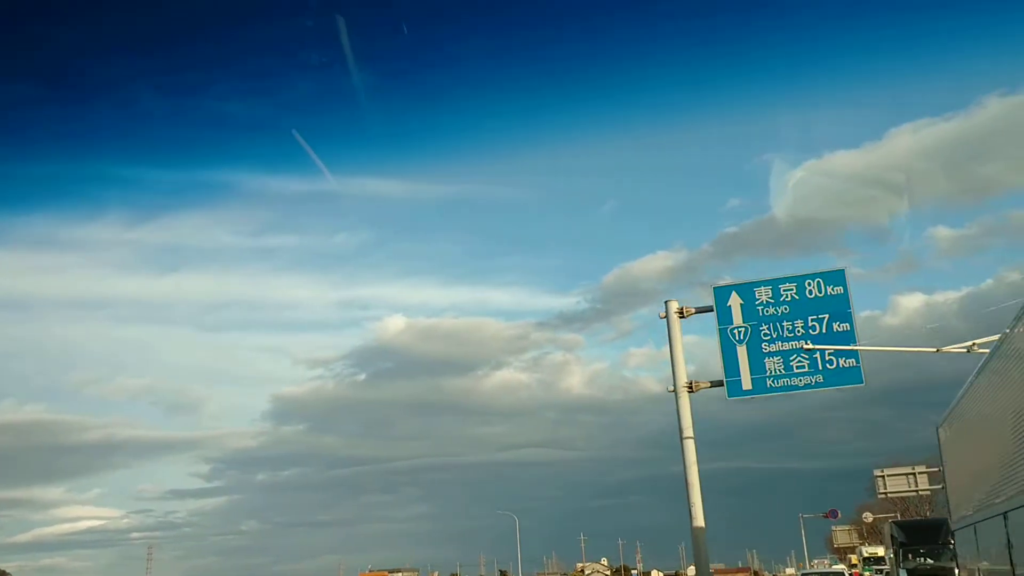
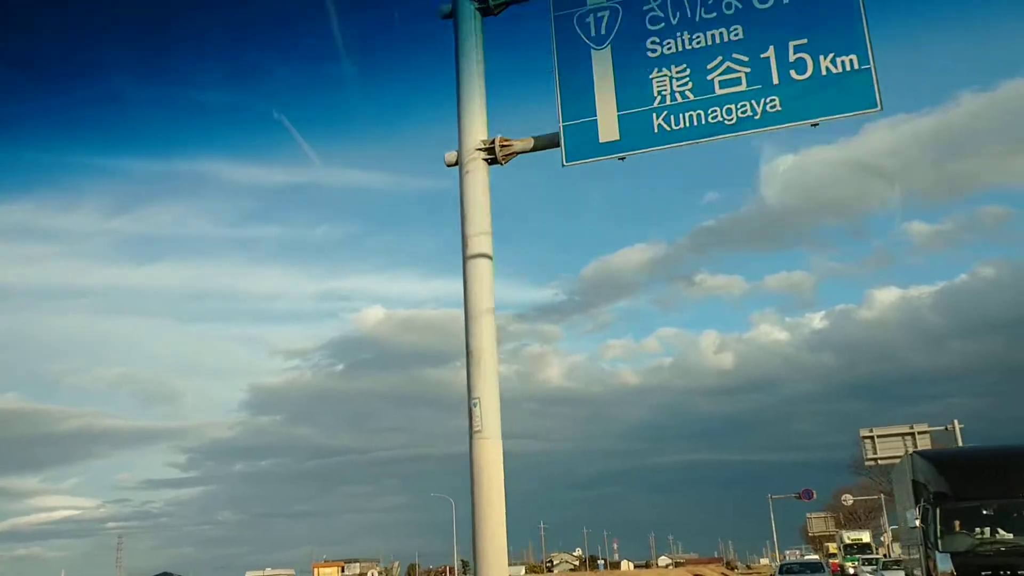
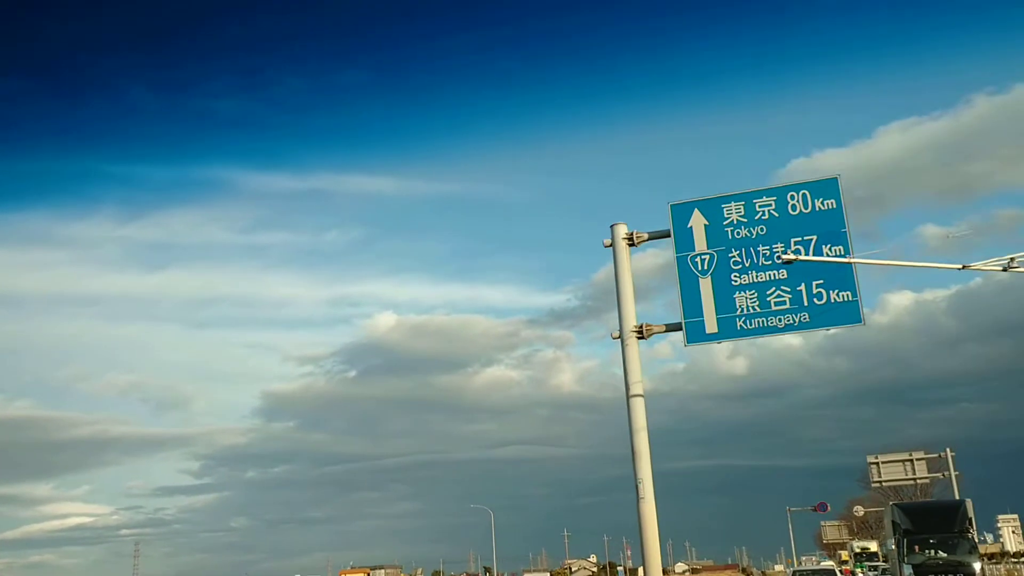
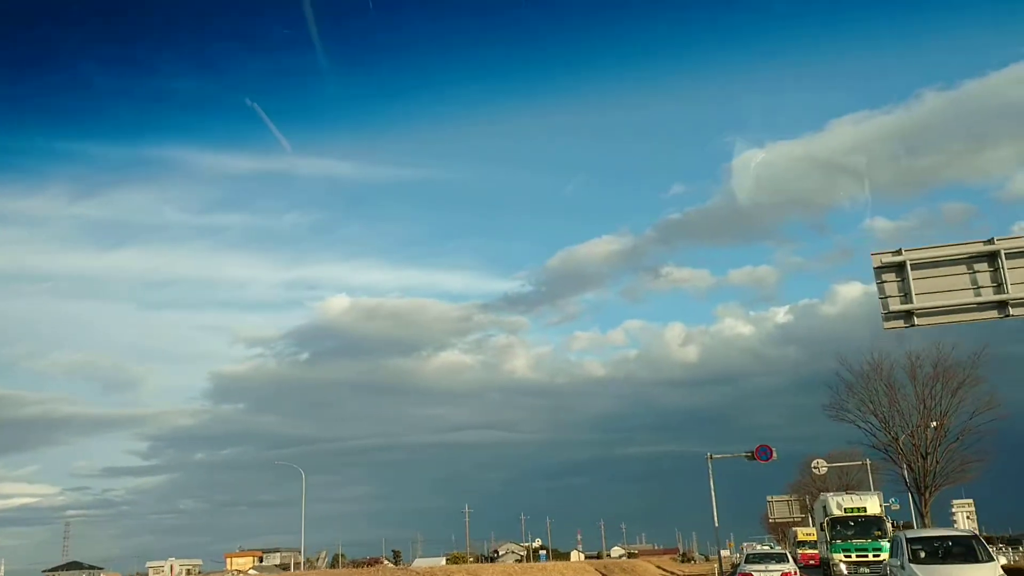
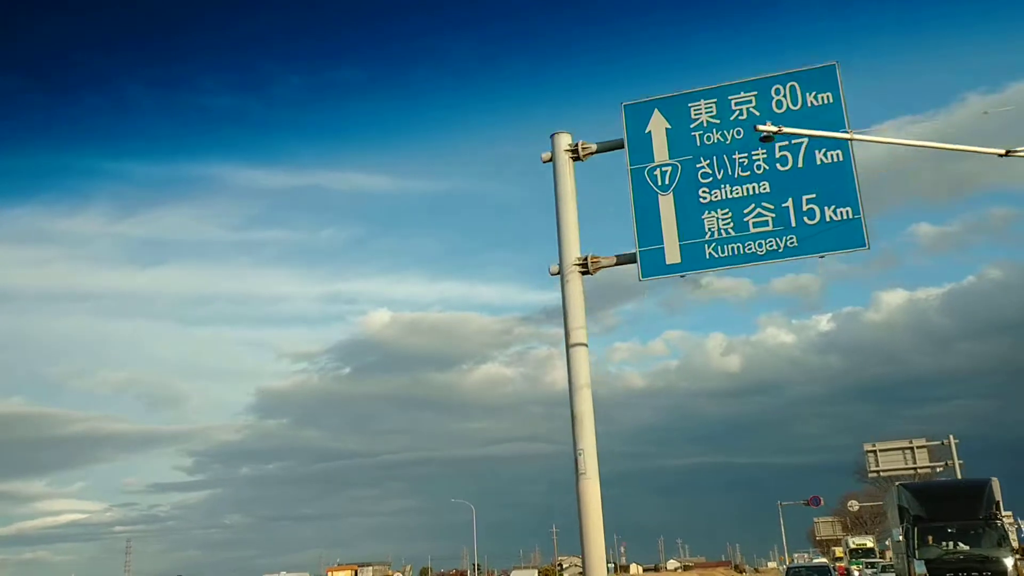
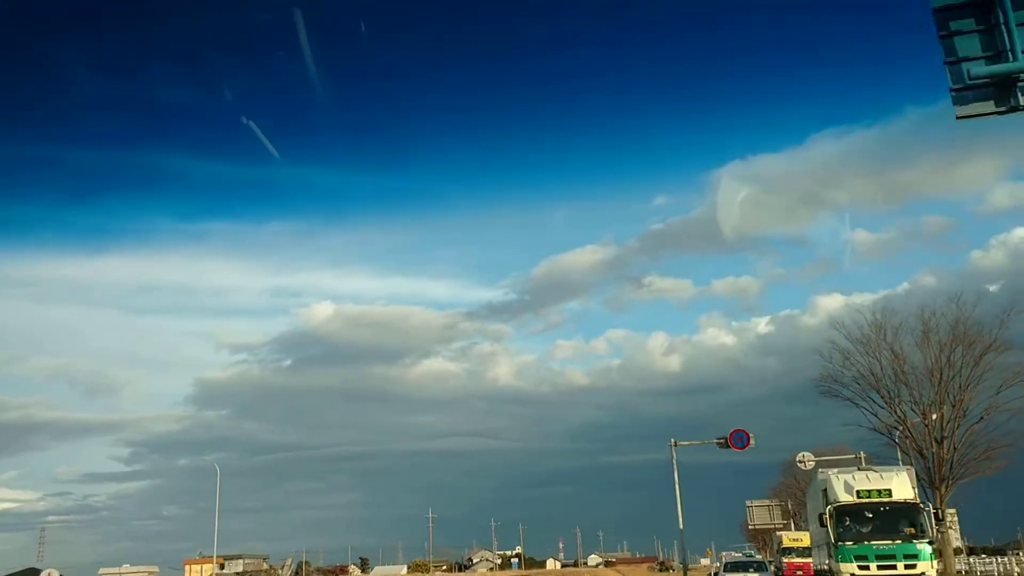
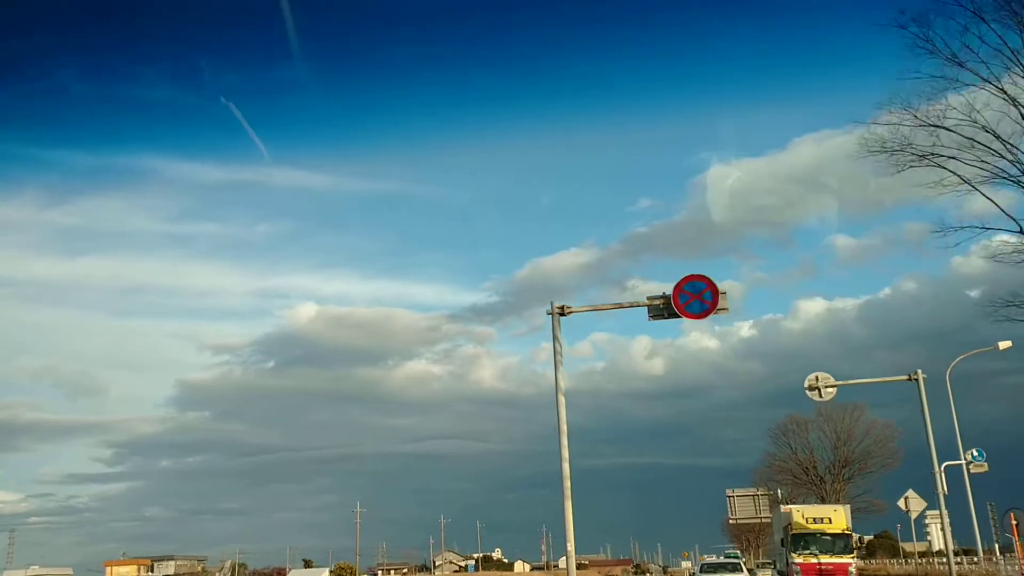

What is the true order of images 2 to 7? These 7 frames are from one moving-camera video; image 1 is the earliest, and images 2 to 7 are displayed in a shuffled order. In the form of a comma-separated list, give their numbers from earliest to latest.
3, 5, 2, 4, 6, 7
